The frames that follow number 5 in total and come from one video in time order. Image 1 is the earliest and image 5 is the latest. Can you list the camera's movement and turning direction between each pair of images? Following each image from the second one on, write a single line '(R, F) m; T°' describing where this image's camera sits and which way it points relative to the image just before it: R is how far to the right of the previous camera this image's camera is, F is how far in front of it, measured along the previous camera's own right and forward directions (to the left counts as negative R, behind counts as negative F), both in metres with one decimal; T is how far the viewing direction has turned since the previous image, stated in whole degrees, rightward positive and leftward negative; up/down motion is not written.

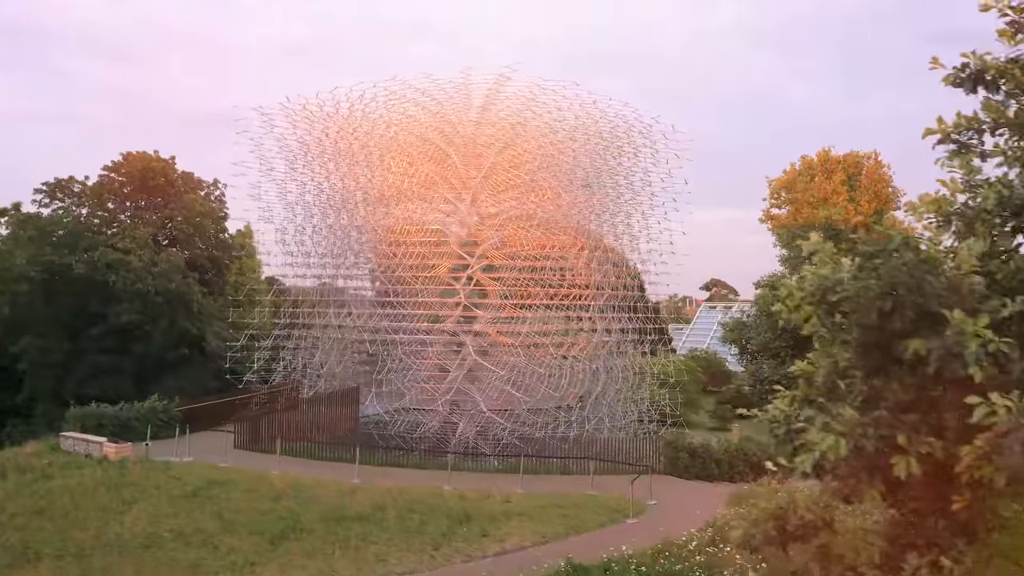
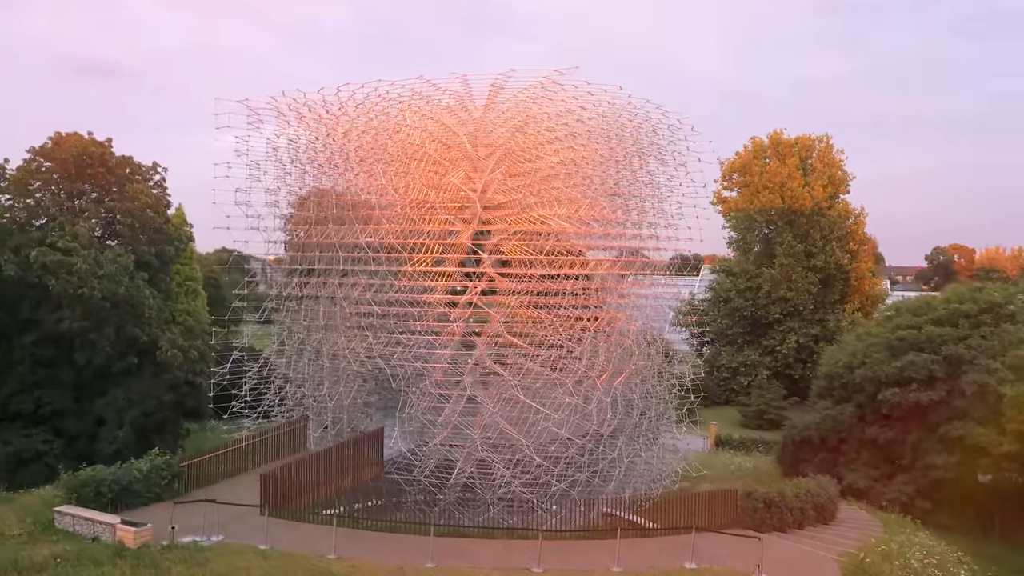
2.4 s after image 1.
(-2.8, +1.8) m; +7°
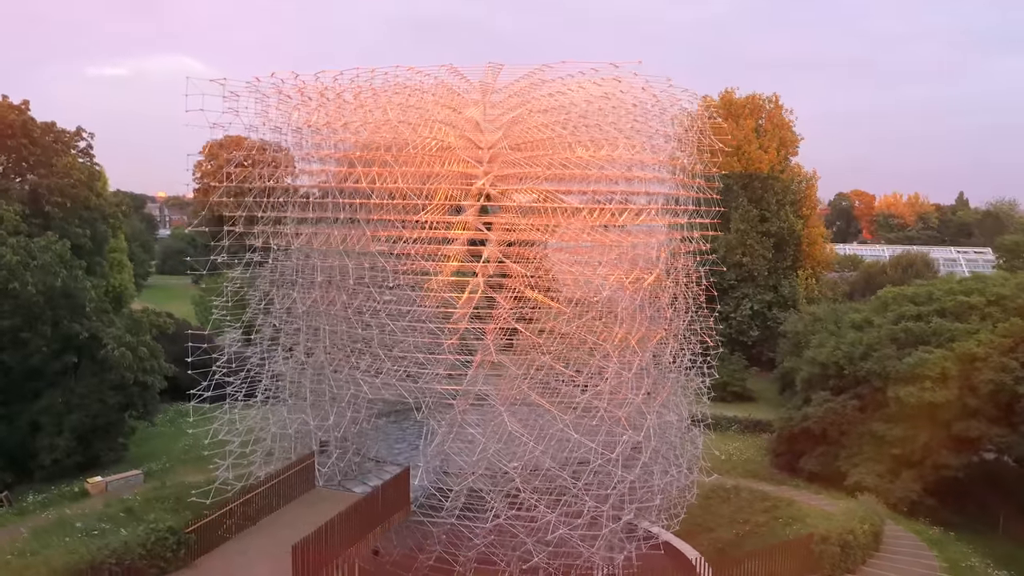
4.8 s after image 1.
(-2.4, +1.9) m; +6°
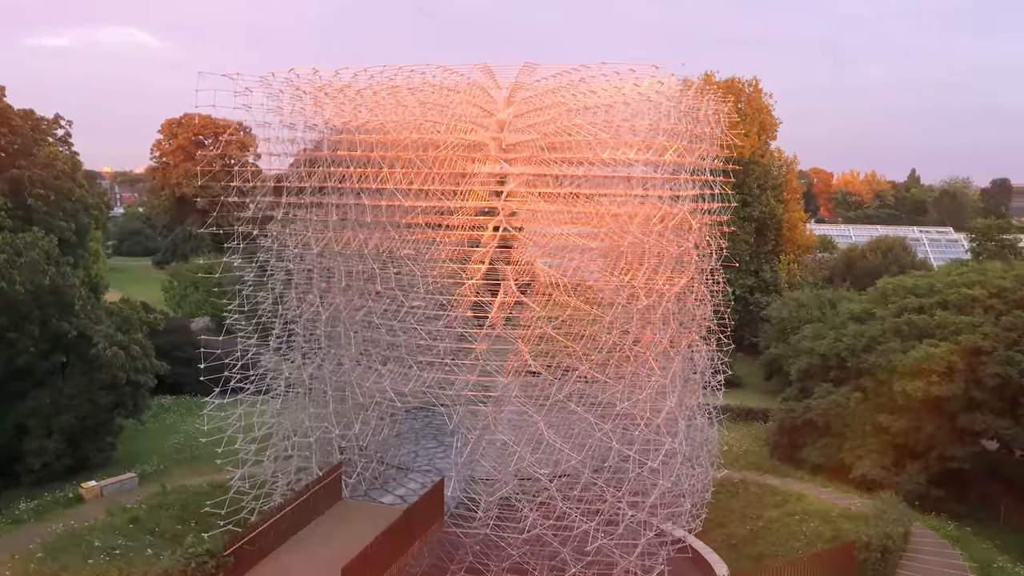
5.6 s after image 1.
(-1.4, +0.4) m; +3°
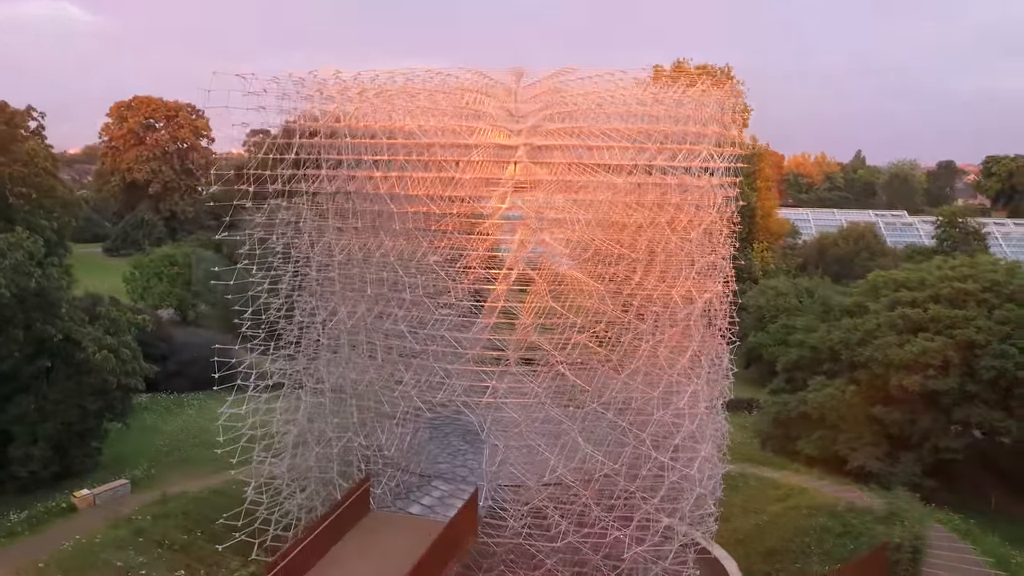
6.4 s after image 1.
(-1.5, +0.2) m; +3°
